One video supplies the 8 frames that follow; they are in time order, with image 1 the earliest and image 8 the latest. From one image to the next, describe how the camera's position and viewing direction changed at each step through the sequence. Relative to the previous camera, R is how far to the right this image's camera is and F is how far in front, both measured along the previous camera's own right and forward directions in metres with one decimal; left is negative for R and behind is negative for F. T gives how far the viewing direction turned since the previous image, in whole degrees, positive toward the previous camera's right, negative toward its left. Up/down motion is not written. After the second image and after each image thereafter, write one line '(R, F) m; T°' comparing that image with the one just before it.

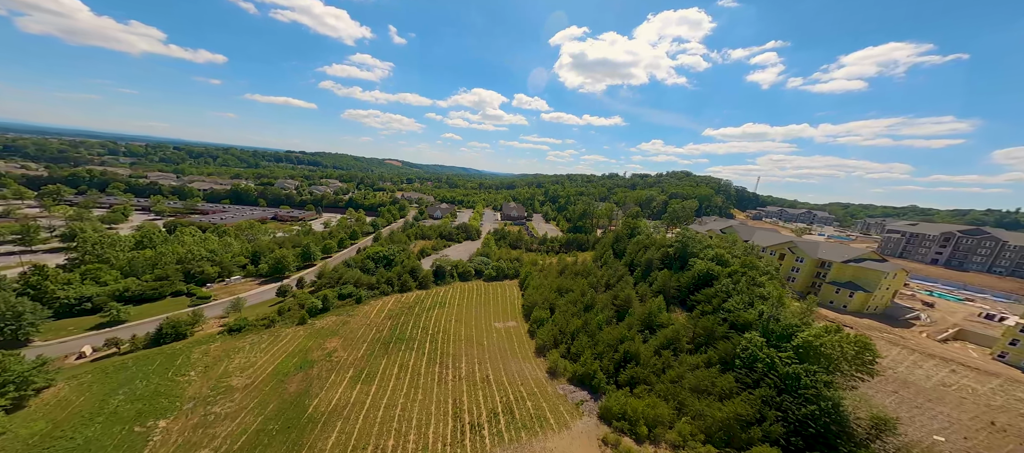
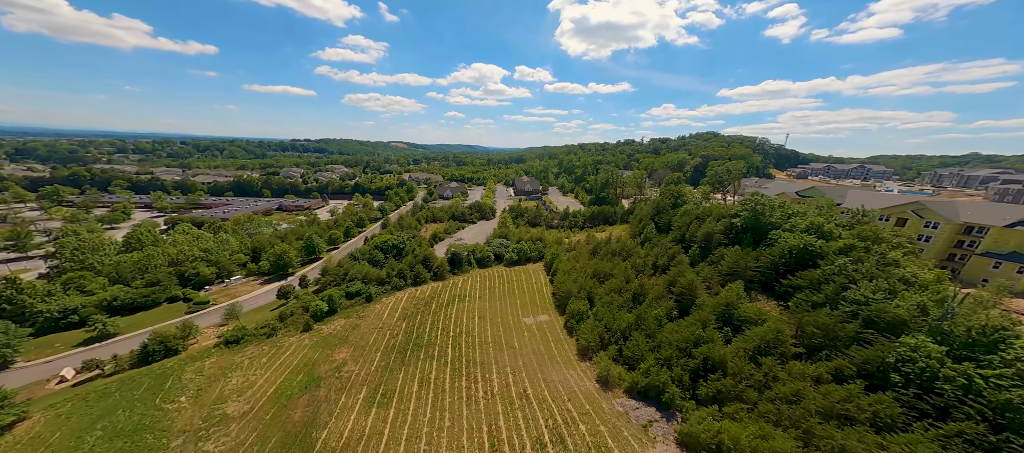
(-1.9, +6.7) m; -2°
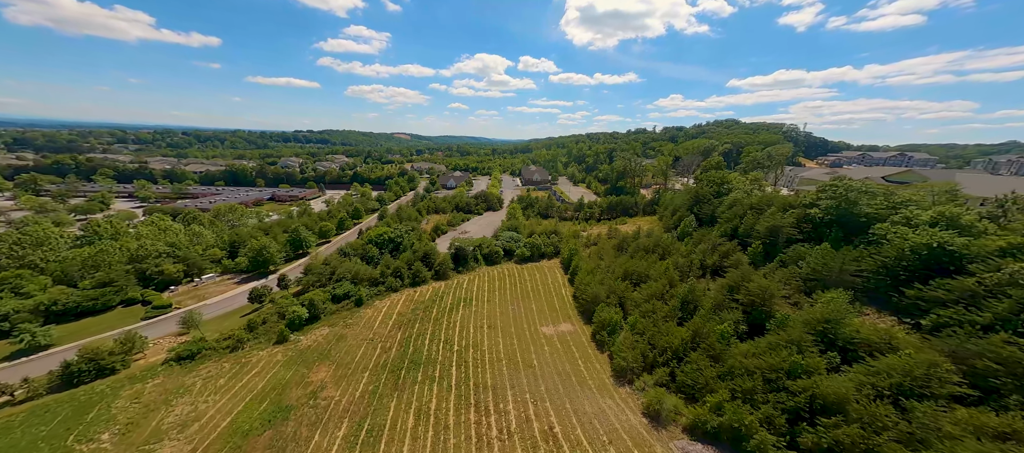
(-1.1, +6.5) m; -1°
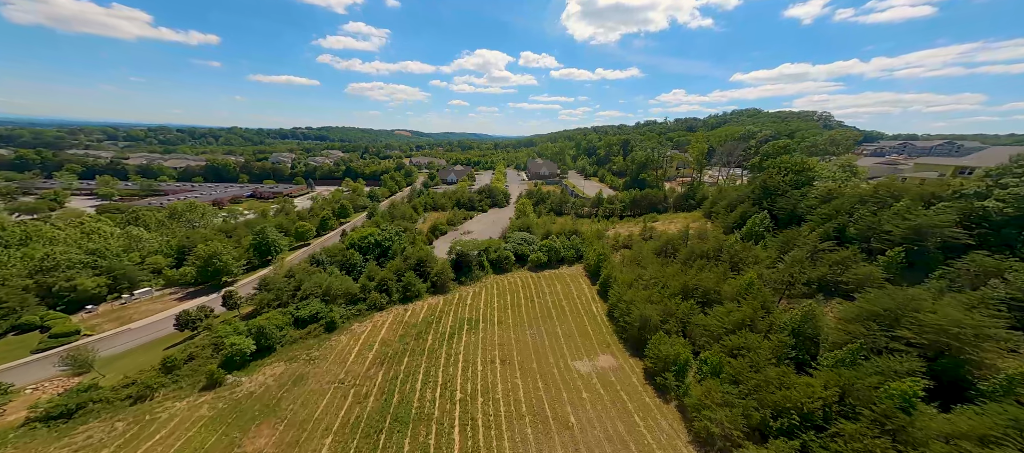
(-1.4, +8.6) m; 0°
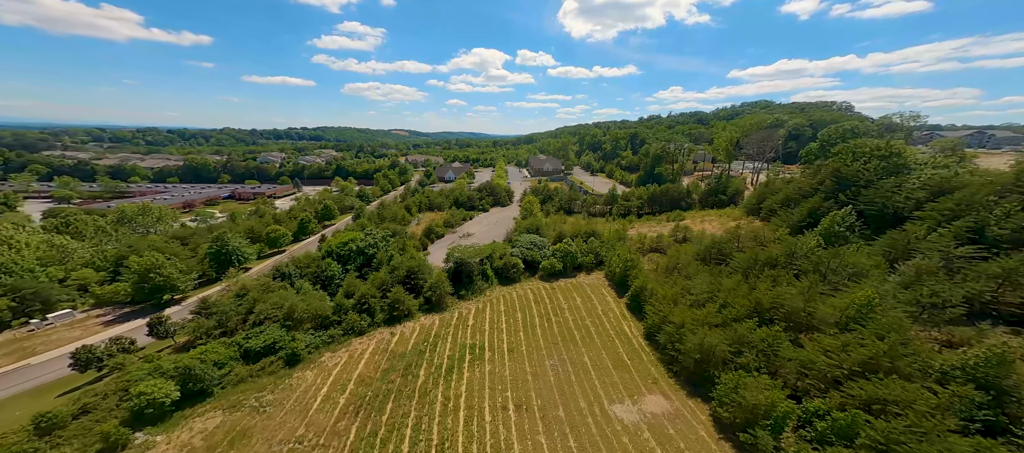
(-1.0, +6.3) m; 0°
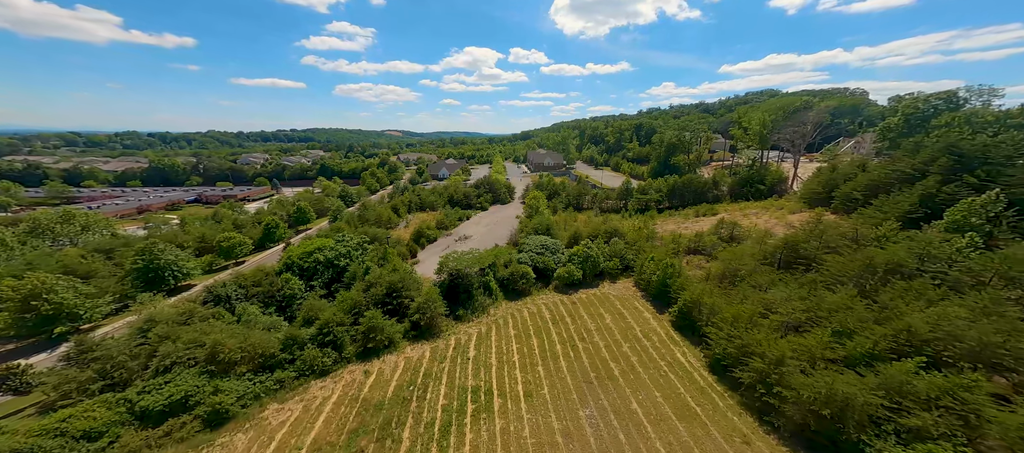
(-0.9, +6.7) m; +1°
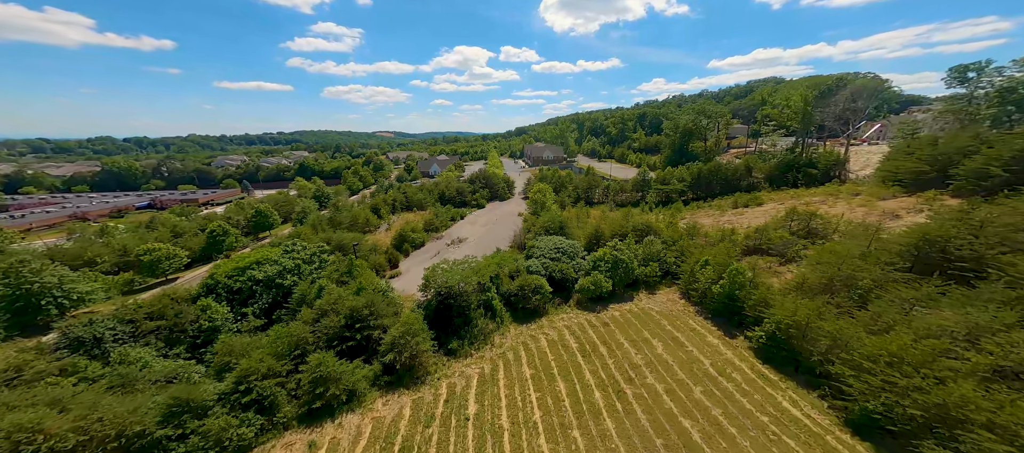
(-0.8, +6.8) m; +1°
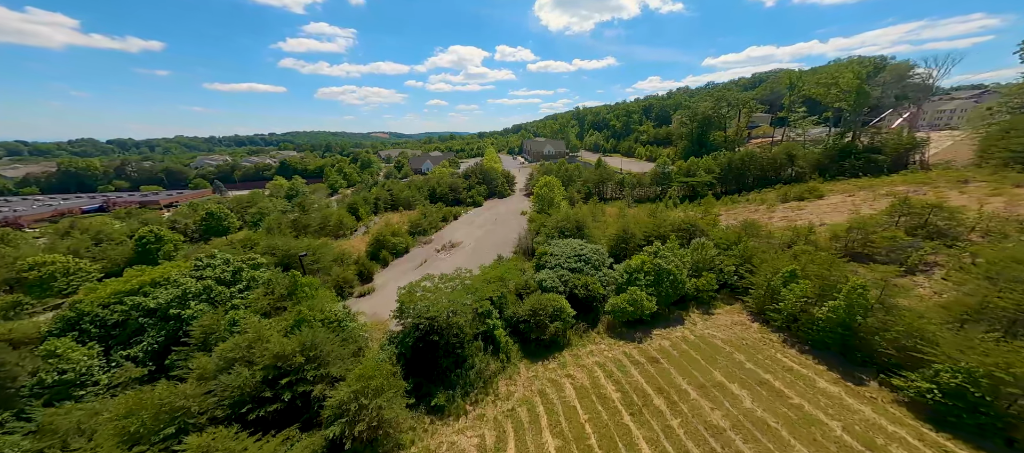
(-0.5, +5.8) m; 0°
